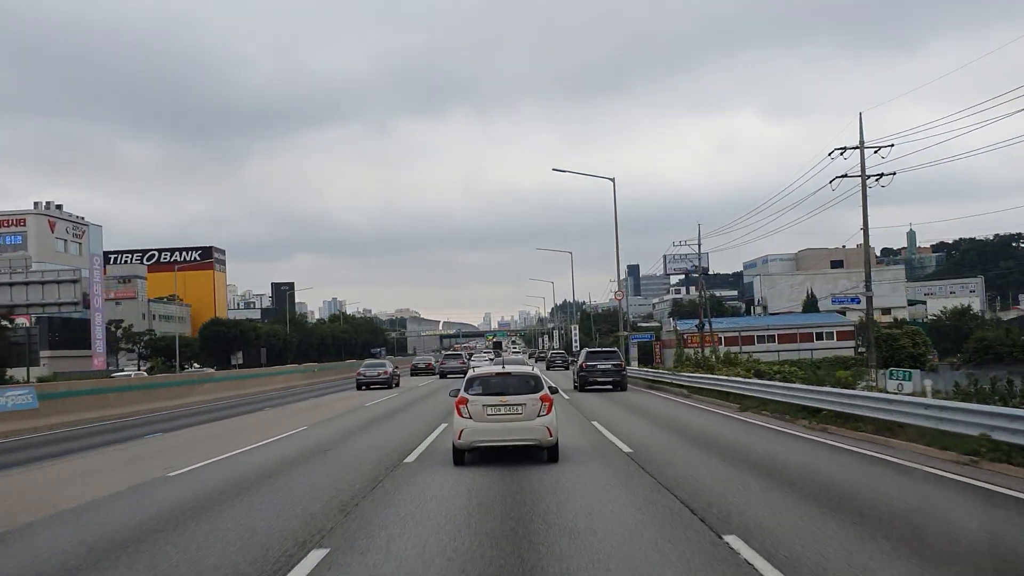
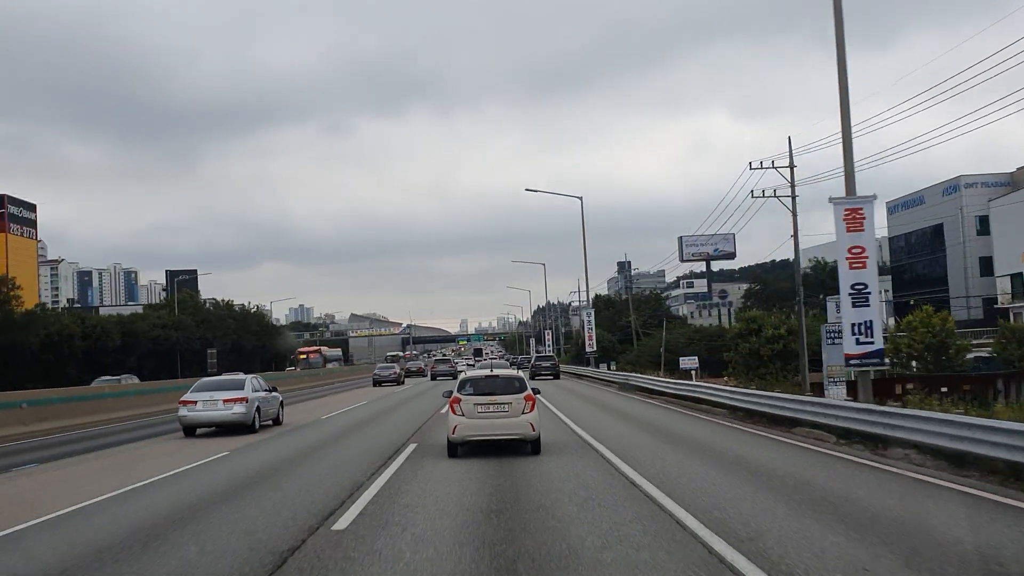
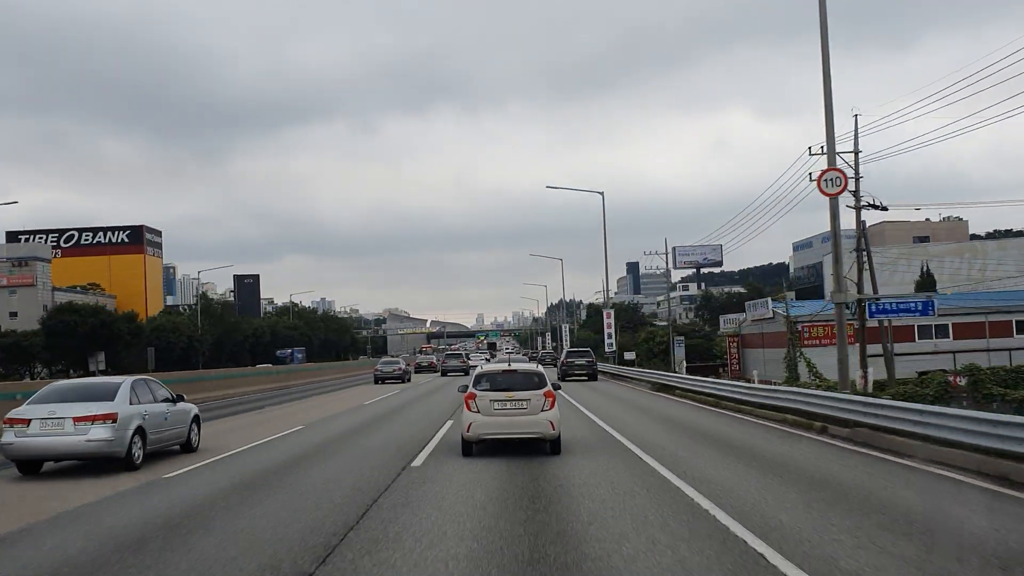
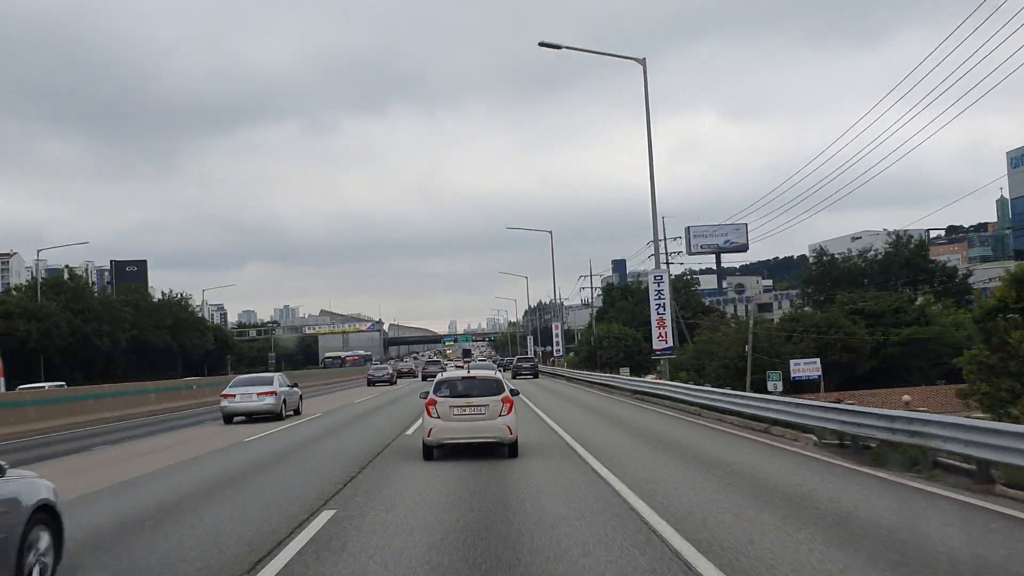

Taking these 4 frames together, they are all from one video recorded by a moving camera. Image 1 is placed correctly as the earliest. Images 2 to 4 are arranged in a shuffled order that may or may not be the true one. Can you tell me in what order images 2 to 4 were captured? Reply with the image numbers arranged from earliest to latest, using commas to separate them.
3, 2, 4
